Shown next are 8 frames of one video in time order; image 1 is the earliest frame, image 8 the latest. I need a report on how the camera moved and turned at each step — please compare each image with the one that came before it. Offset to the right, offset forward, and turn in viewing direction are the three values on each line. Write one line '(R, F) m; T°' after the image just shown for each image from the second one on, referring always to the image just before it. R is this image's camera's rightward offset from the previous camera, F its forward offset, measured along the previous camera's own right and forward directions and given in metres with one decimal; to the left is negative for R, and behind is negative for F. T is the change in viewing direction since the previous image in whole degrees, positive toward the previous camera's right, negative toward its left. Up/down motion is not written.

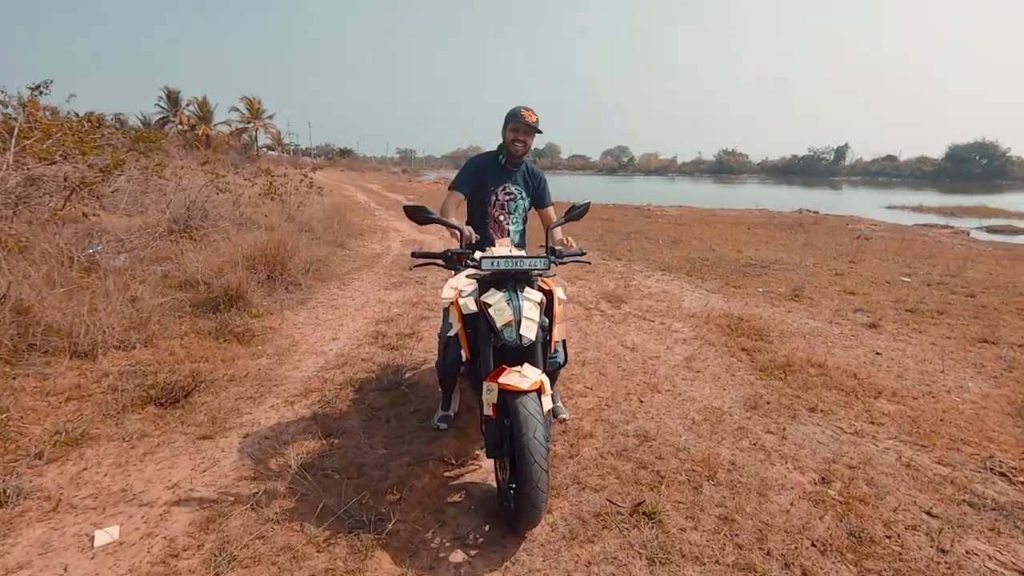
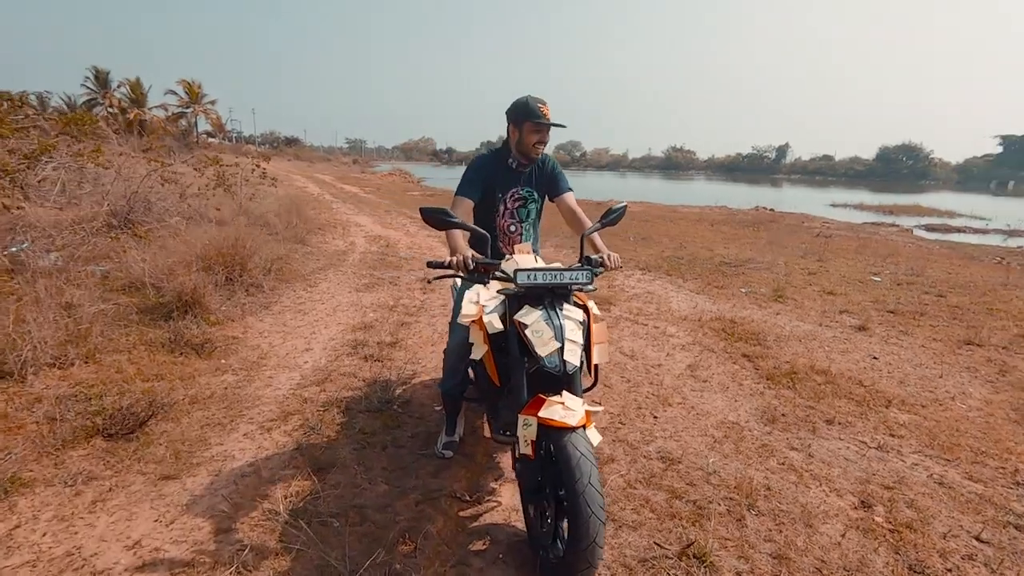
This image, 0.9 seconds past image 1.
(-0.4, +0.4) m; +5°
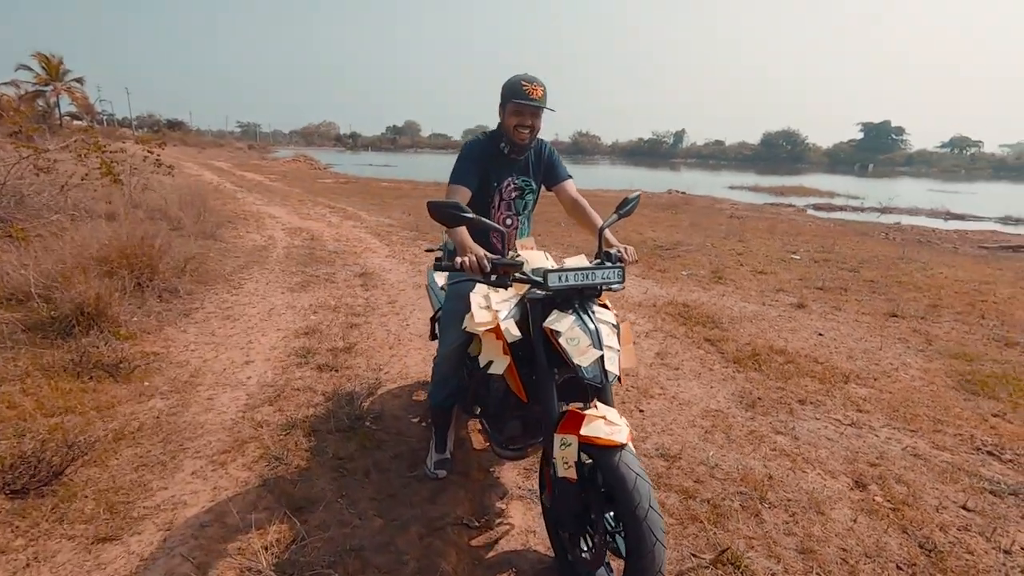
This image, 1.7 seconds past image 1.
(-0.4, +0.3) m; +9°
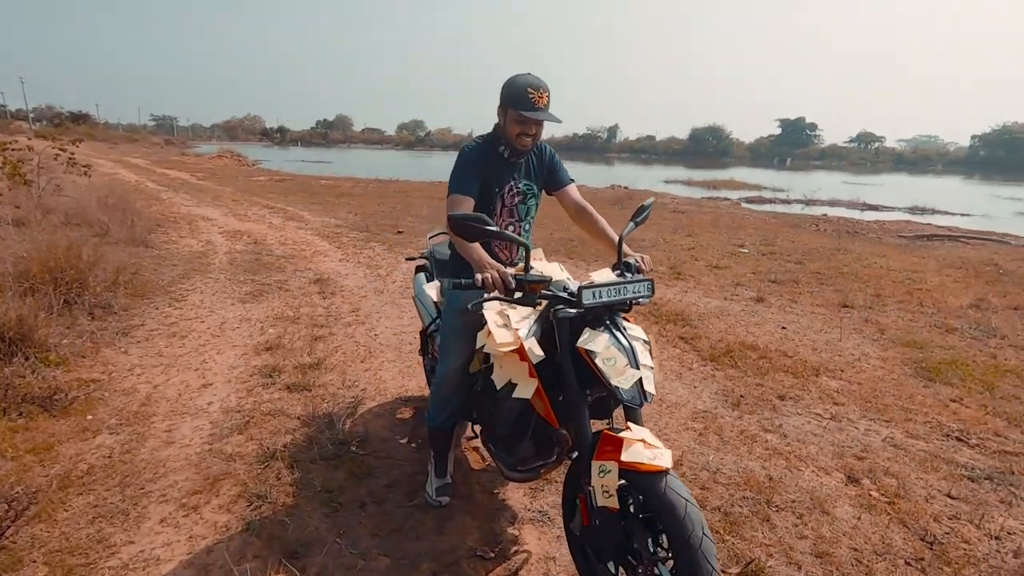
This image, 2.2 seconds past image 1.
(-0.3, +0.2) m; +6°
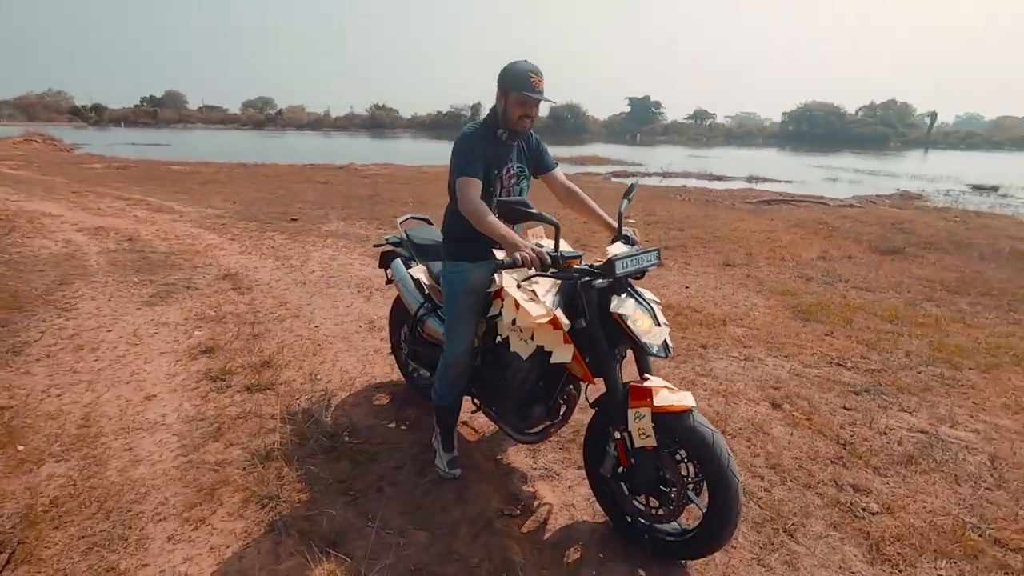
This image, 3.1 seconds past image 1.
(-0.7, -0.1) m; +13°
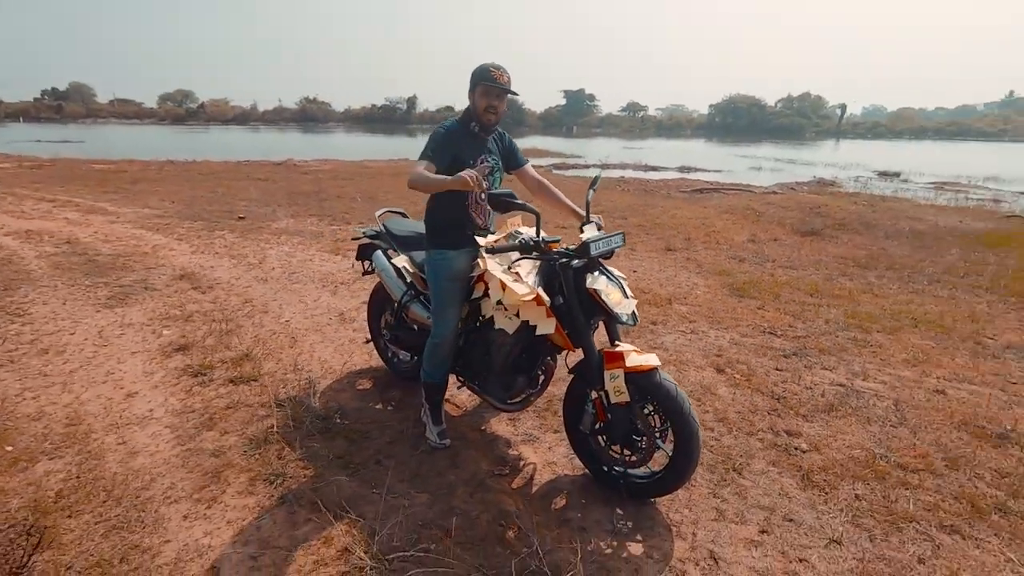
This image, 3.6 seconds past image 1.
(-0.2, -0.3) m; +6°
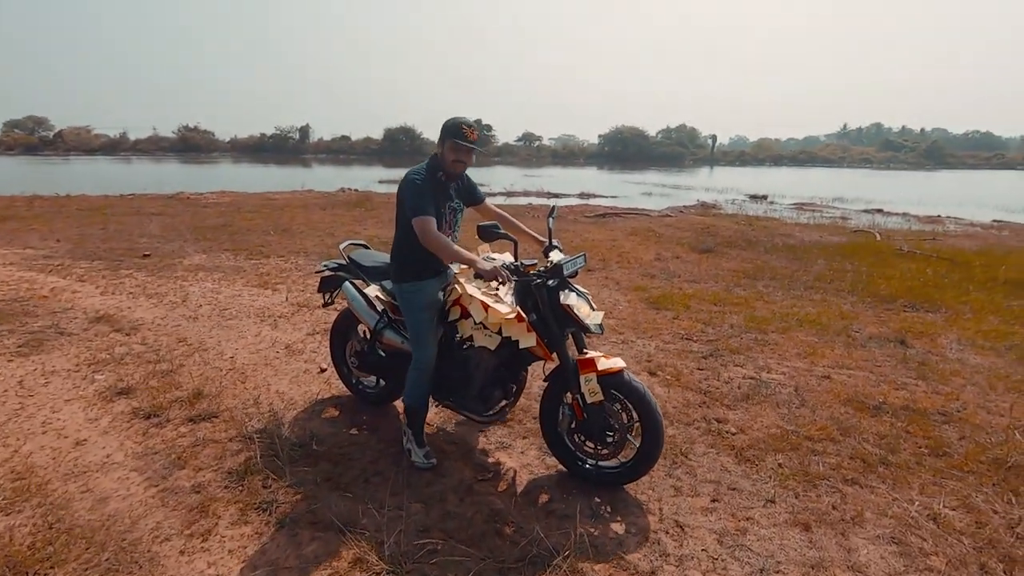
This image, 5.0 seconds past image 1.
(-0.4, -0.3) m; +10°
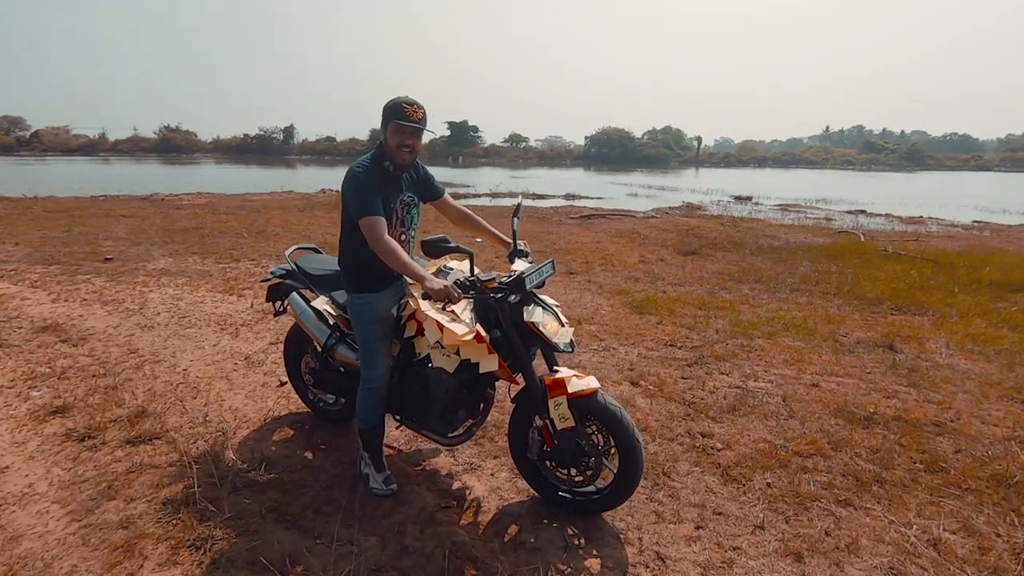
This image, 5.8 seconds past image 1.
(+0.1, +0.3) m; +1°
